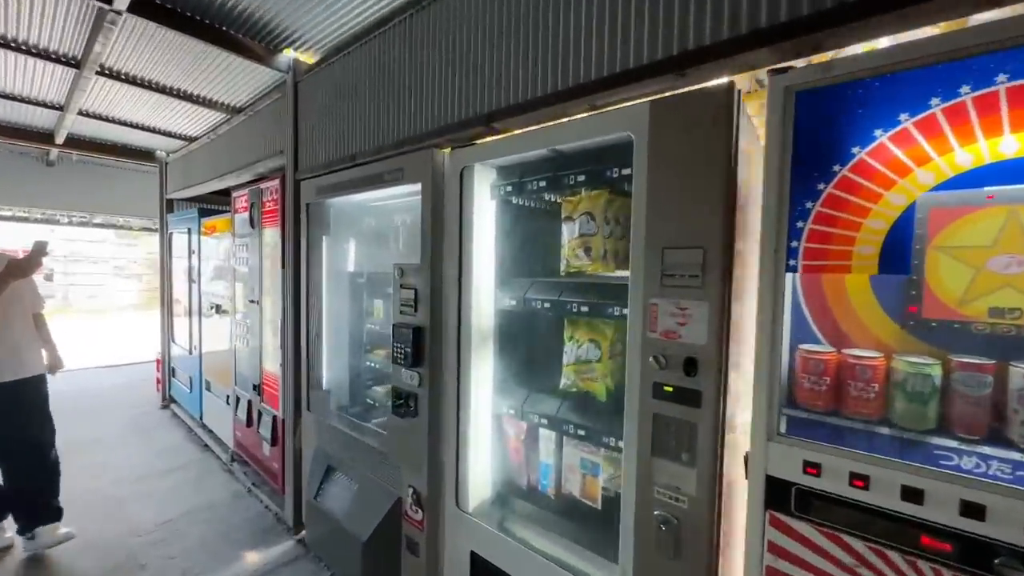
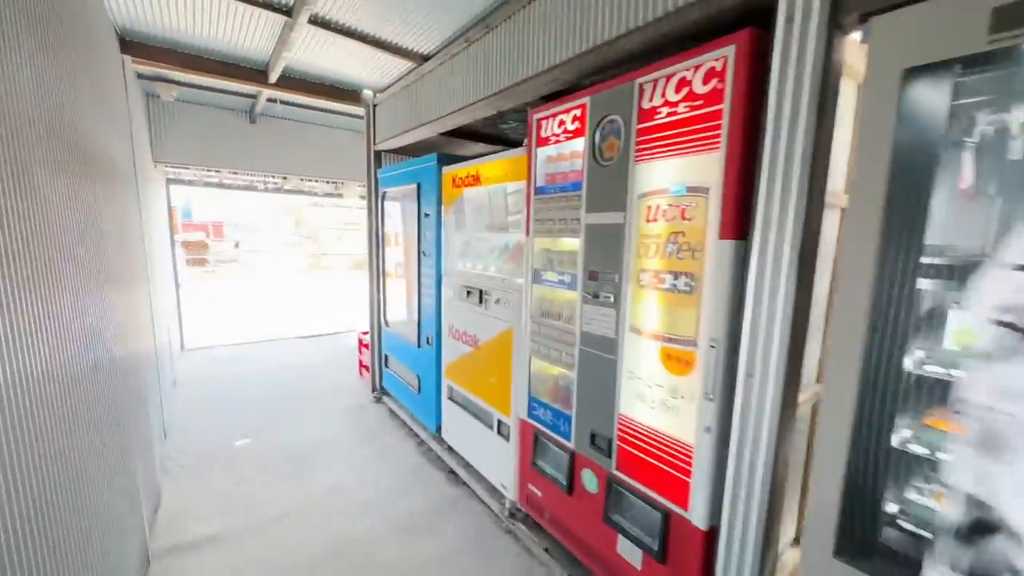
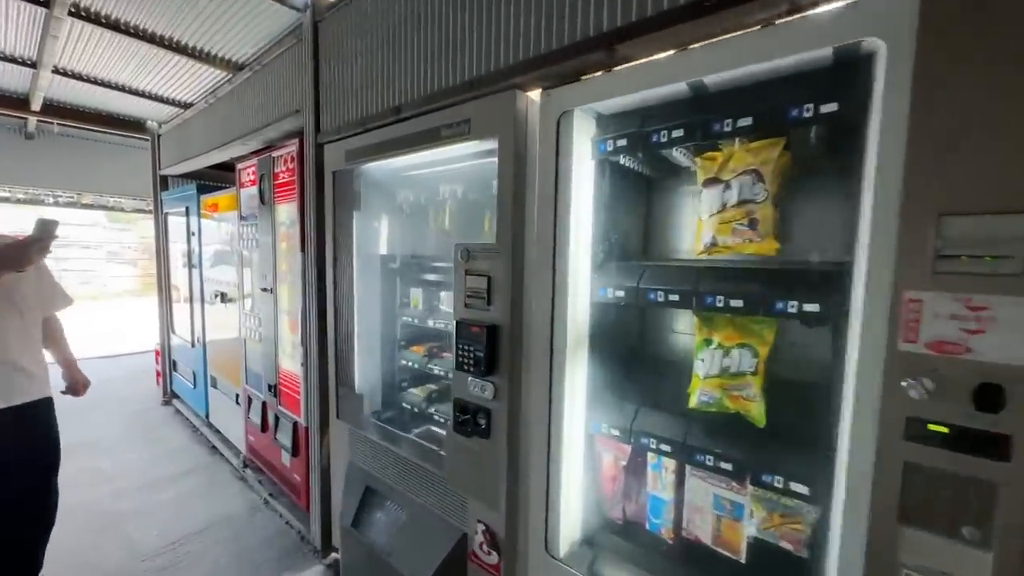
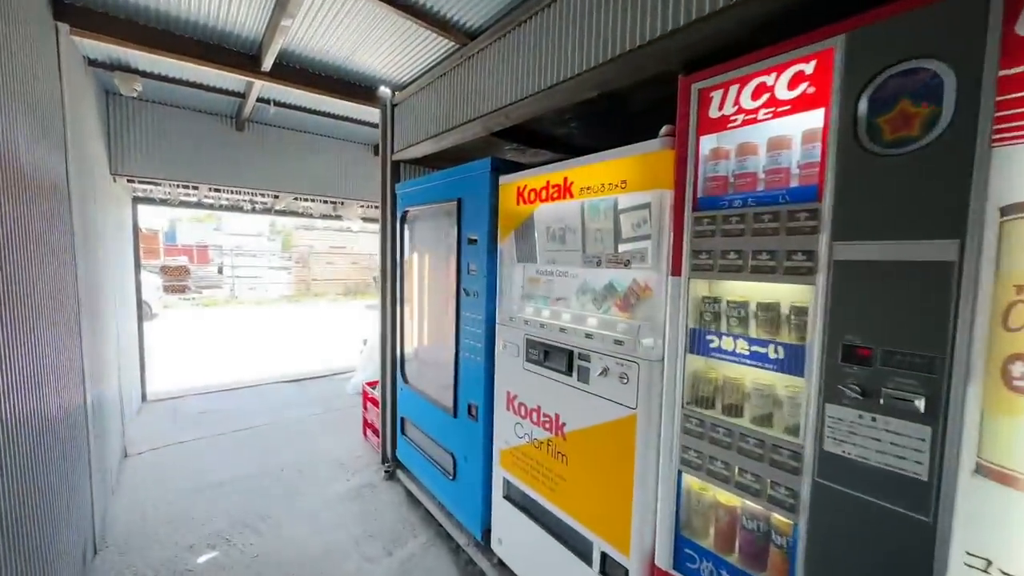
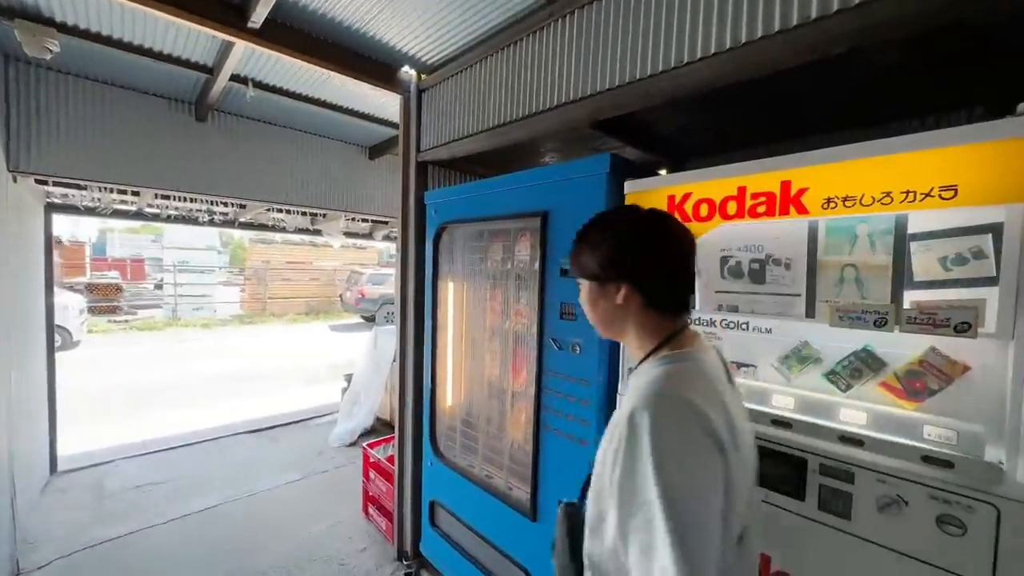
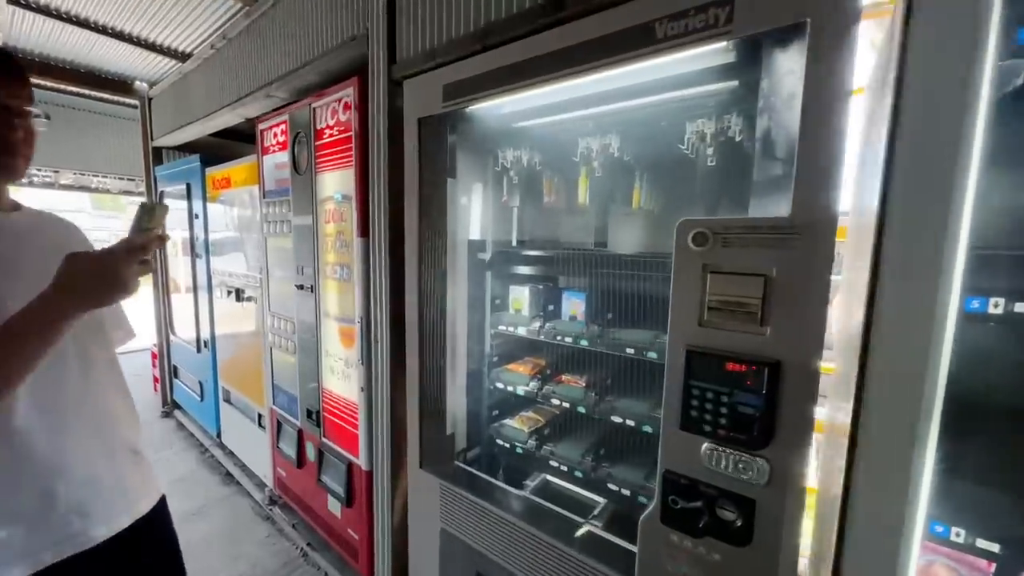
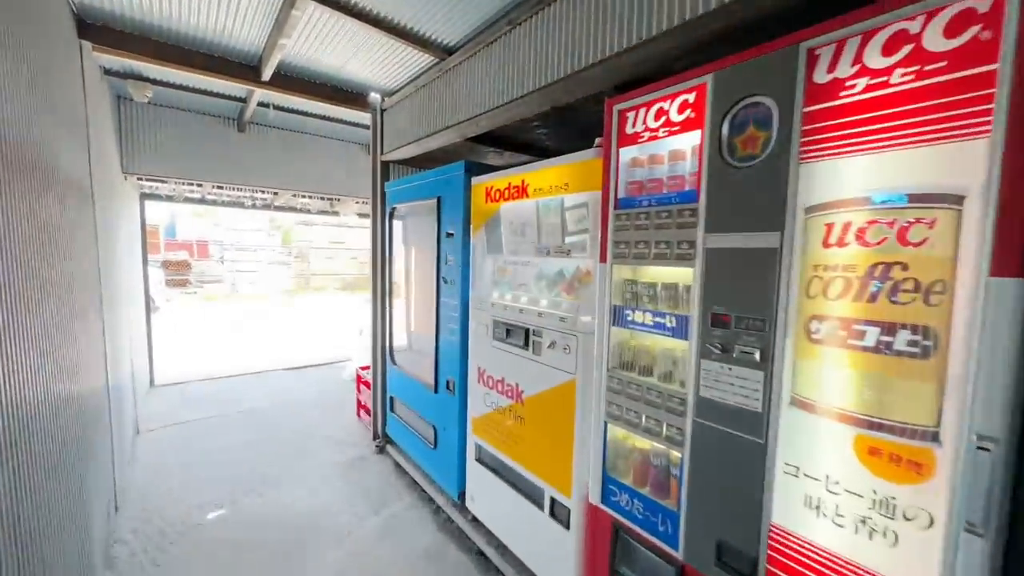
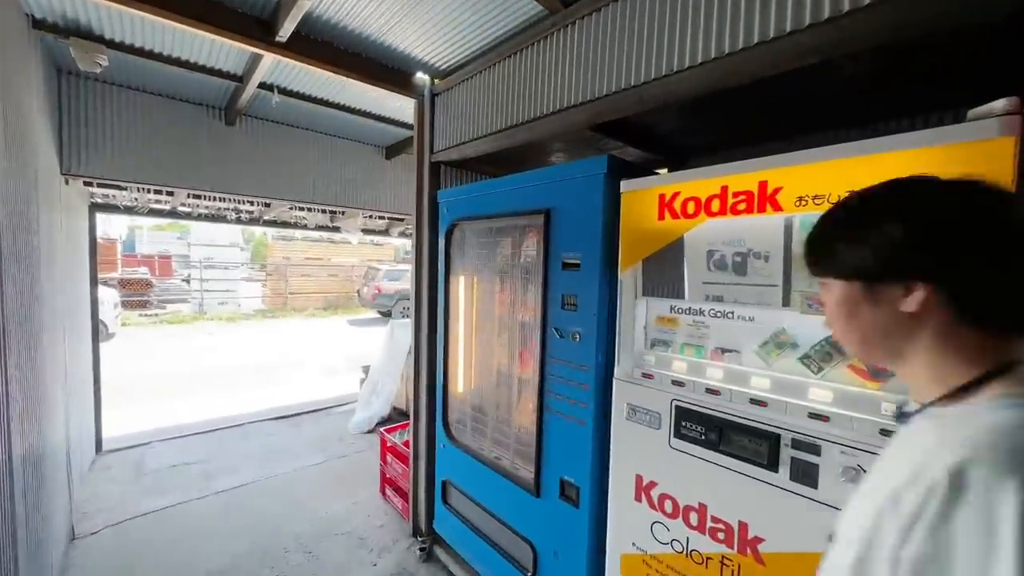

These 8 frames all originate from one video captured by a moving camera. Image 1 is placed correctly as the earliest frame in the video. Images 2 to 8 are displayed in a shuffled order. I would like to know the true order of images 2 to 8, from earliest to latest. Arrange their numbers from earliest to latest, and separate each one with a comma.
3, 6, 2, 7, 4, 8, 5
